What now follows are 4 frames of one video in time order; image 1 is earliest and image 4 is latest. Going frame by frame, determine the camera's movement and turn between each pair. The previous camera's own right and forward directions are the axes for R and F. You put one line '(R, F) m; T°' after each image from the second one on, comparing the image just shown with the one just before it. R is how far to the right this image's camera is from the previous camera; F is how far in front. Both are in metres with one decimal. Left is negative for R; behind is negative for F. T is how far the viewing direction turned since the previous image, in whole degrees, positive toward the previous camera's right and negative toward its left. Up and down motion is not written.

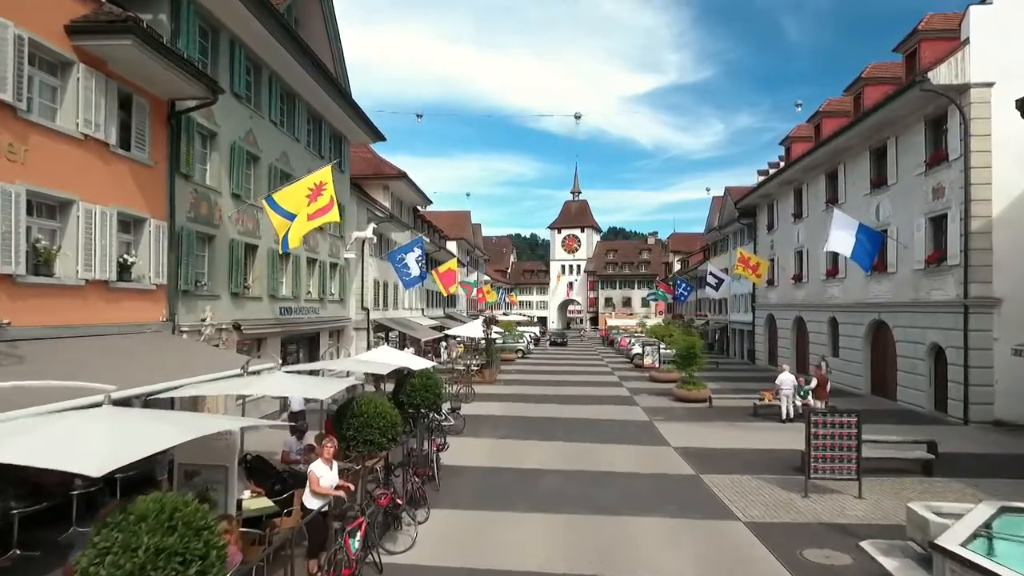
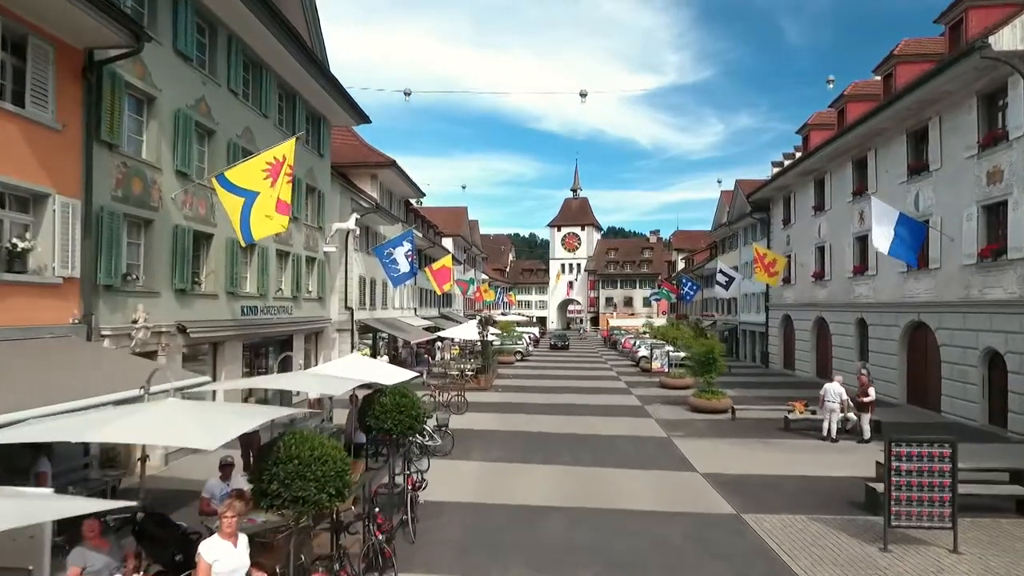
(0.0, +2.4) m; 0°
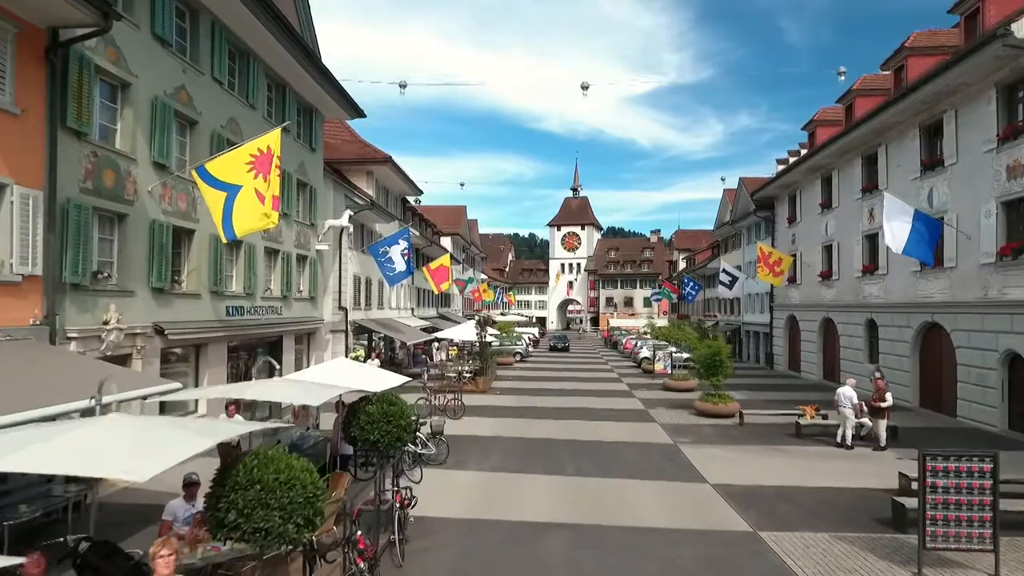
(0.0, +0.7) m; 0°
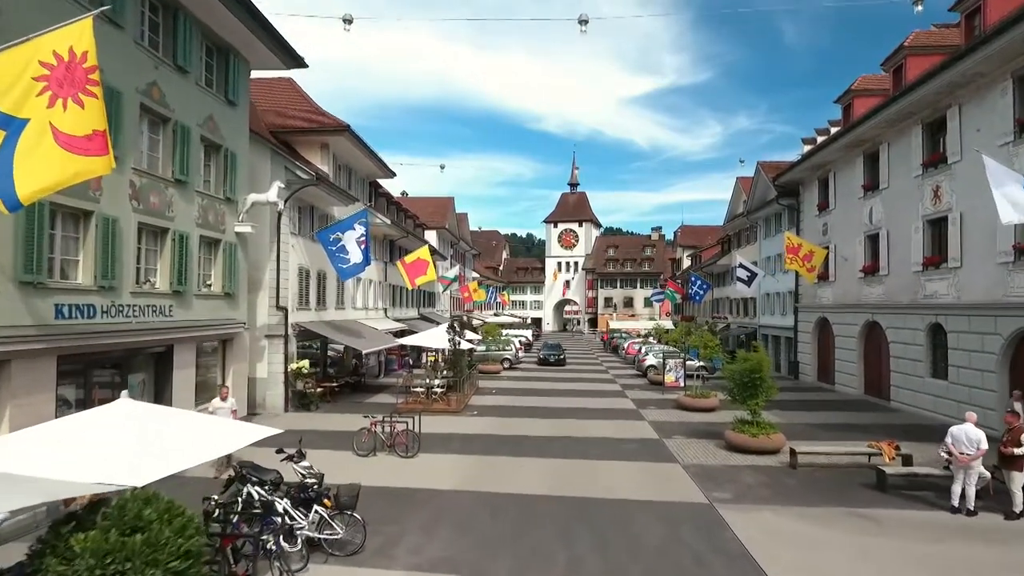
(+0.7, +4.6) m; 0°
